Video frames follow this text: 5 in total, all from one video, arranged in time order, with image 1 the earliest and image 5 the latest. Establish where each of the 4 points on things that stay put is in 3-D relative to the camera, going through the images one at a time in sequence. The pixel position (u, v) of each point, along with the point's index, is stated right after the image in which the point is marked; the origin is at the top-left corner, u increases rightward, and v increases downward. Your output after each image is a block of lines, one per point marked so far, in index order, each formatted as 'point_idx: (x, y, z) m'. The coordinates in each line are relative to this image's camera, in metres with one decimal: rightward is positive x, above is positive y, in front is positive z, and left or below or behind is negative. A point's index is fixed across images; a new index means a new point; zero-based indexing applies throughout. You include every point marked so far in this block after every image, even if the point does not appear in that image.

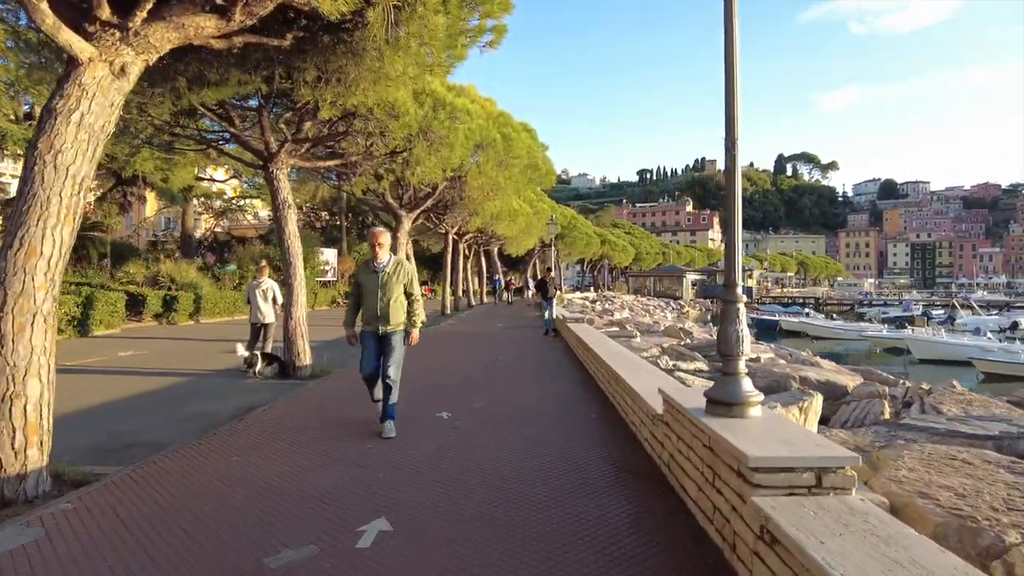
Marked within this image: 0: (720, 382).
0: (+1.2, -0.5, +4.0) m
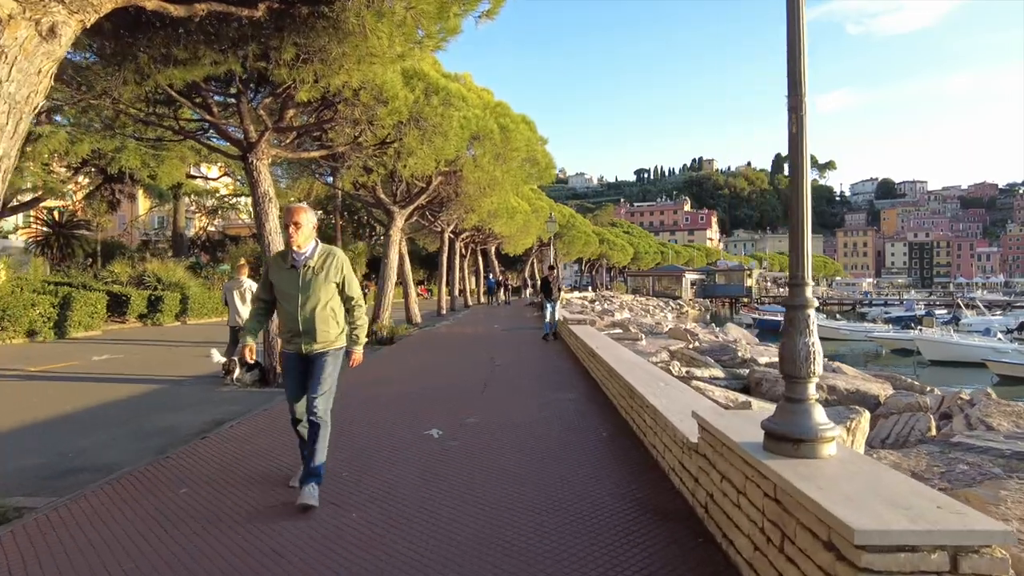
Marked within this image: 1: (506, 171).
0: (+1.2, -0.5, +3.1) m
1: (-0.1, +3.1, +18.2) m
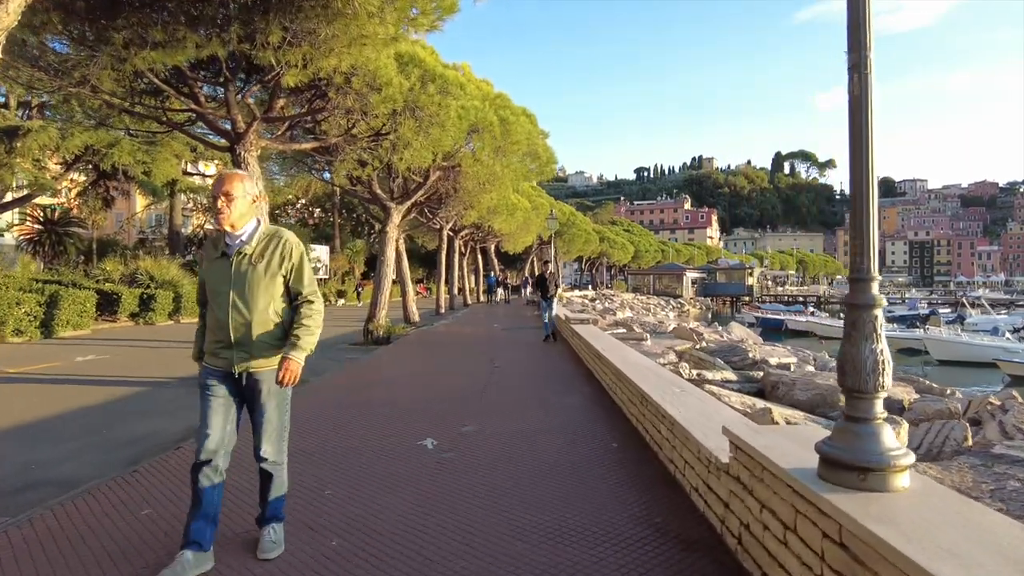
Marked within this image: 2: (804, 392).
0: (+1.2, -0.5, +2.5) m
1: (-0.1, +3.2, +17.6) m
2: (+3.6, -1.3, +8.5) m
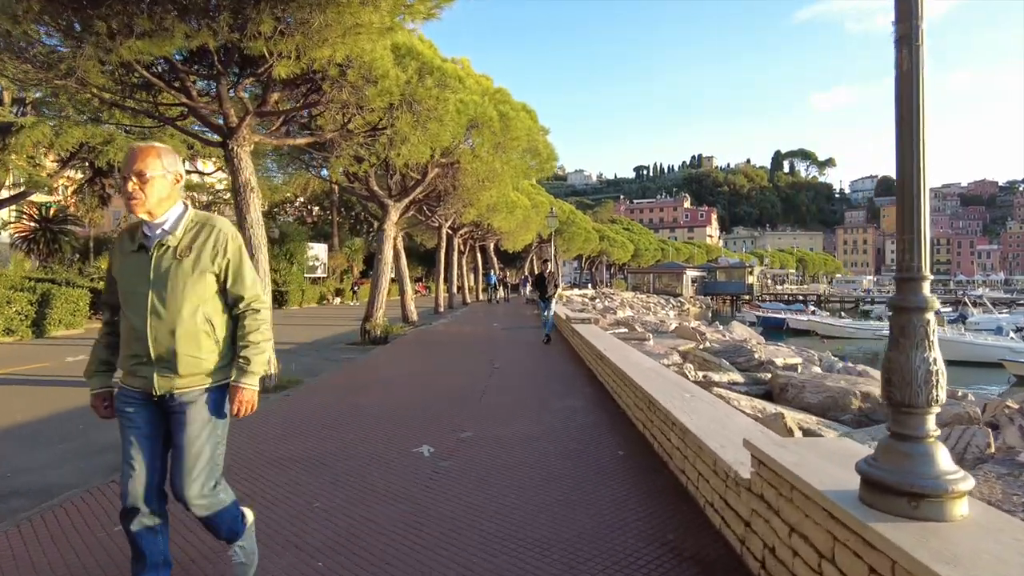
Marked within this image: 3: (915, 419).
0: (+1.2, -0.5, +2.2) m
1: (-0.1, +3.2, +17.3) m
2: (+3.6, -1.3, +8.2) m
3: (+1.3, -0.4, +2.2) m
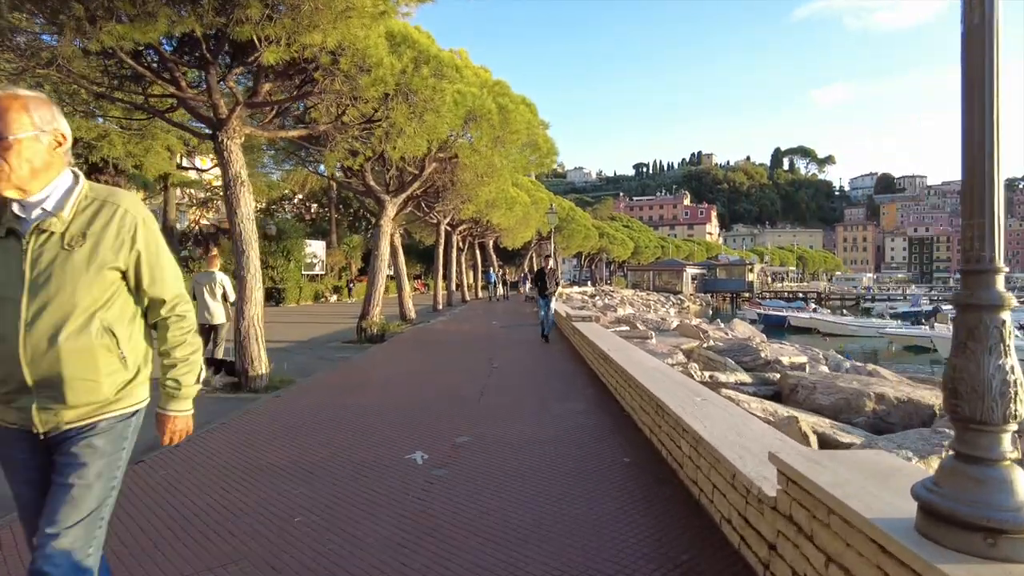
0: (+1.2, -0.5, +1.9) m
1: (-0.2, +3.3, +17.0) m
2: (+3.6, -1.2, +7.8) m
3: (+1.3, -0.4, +1.9) m
